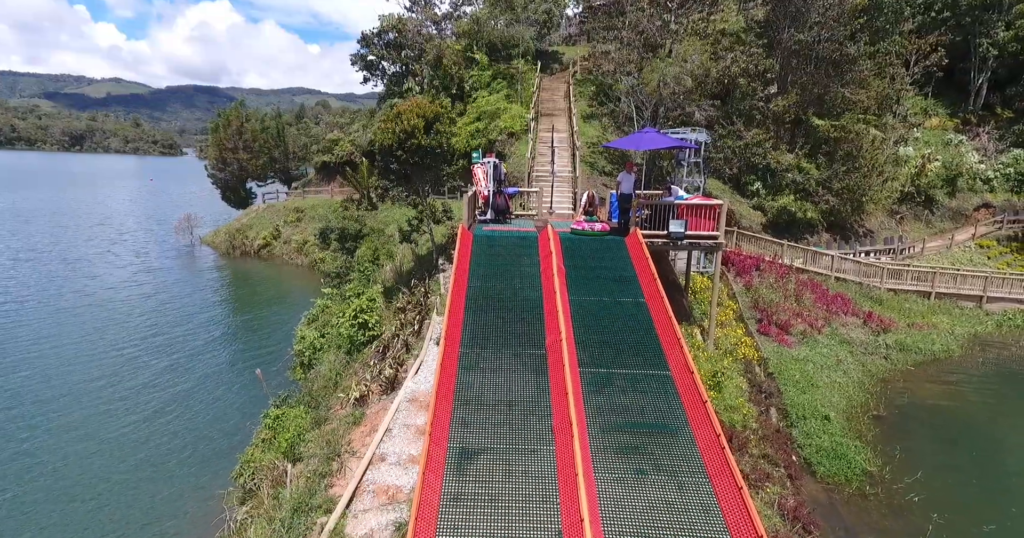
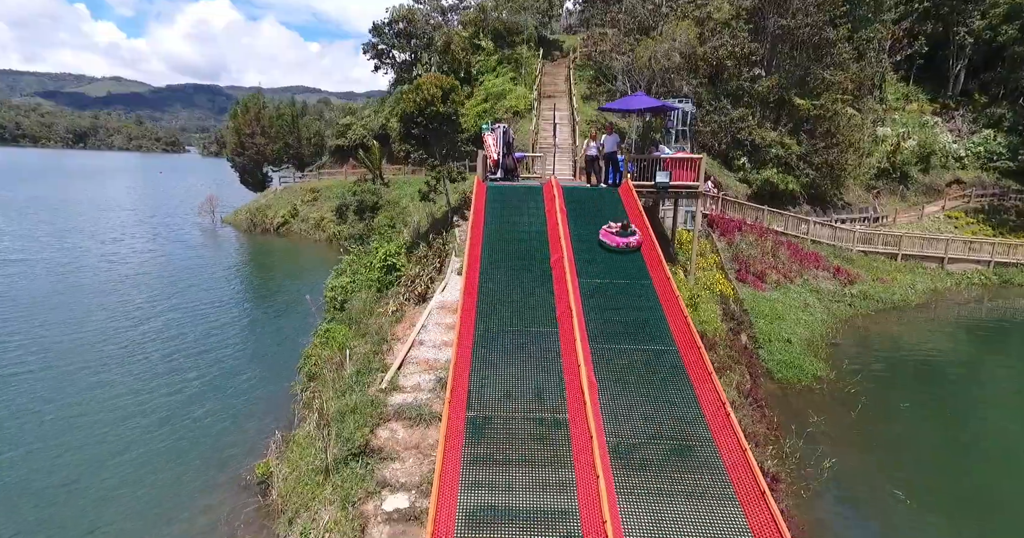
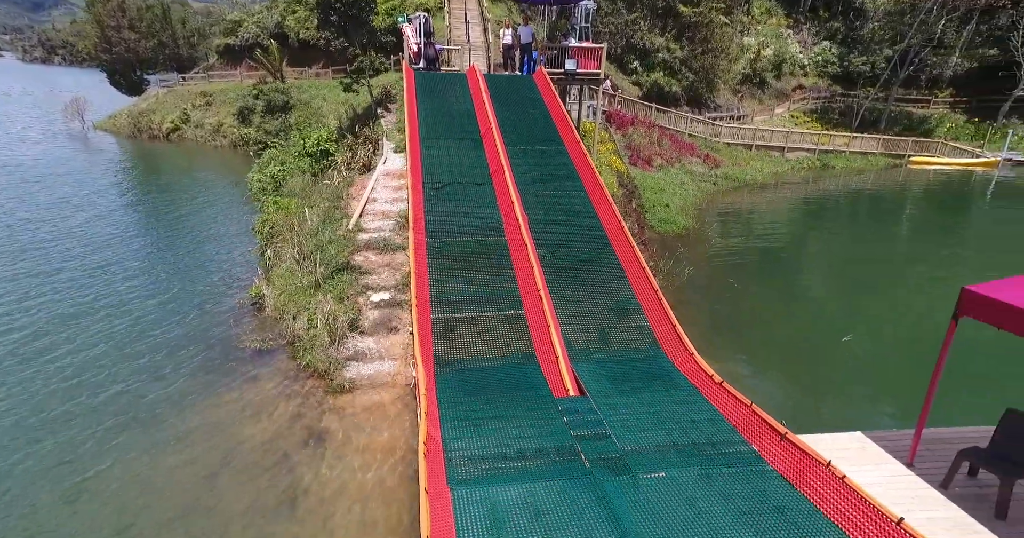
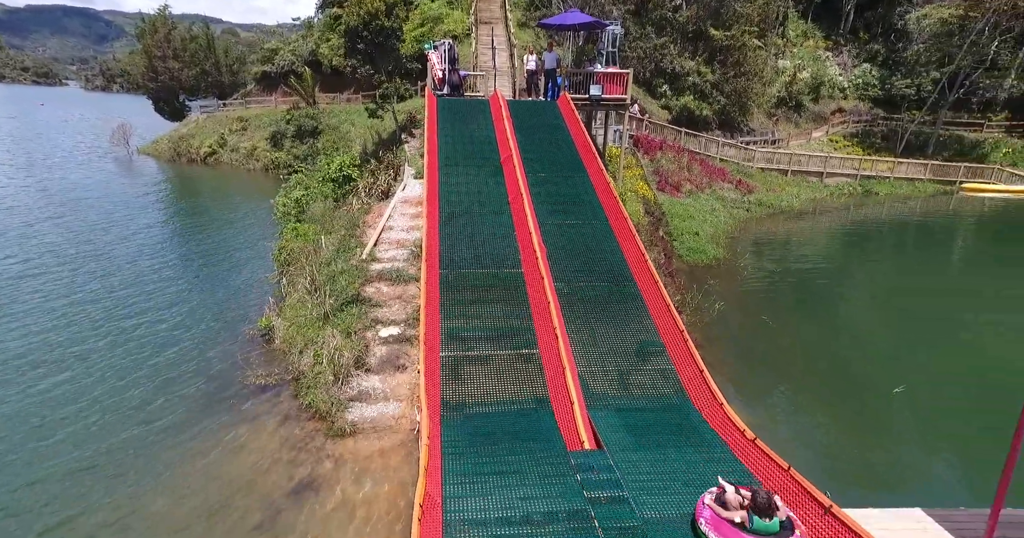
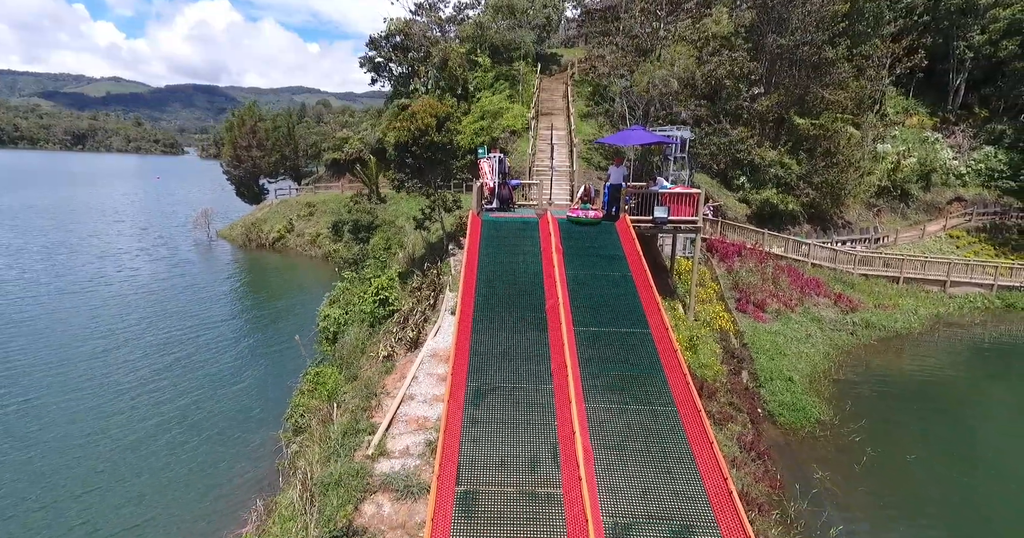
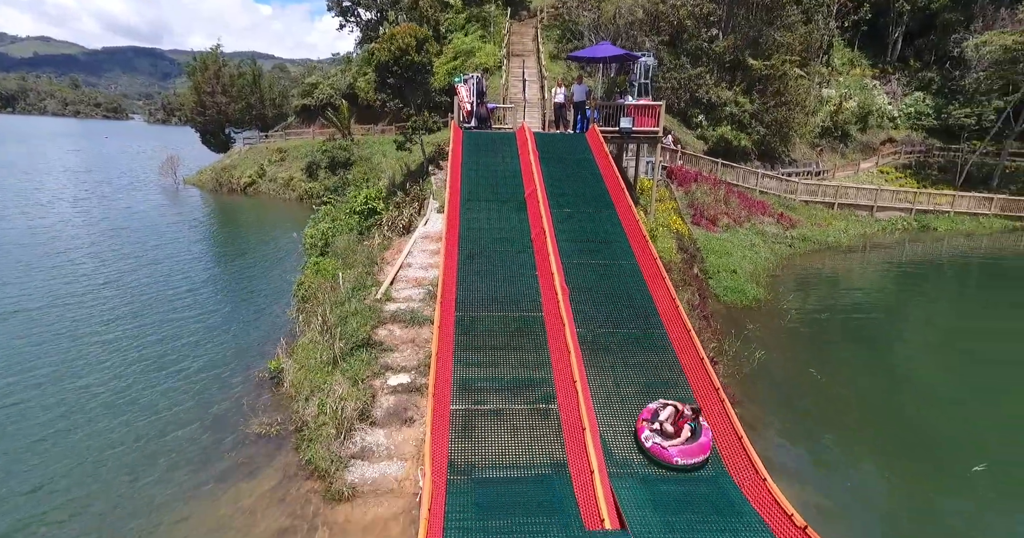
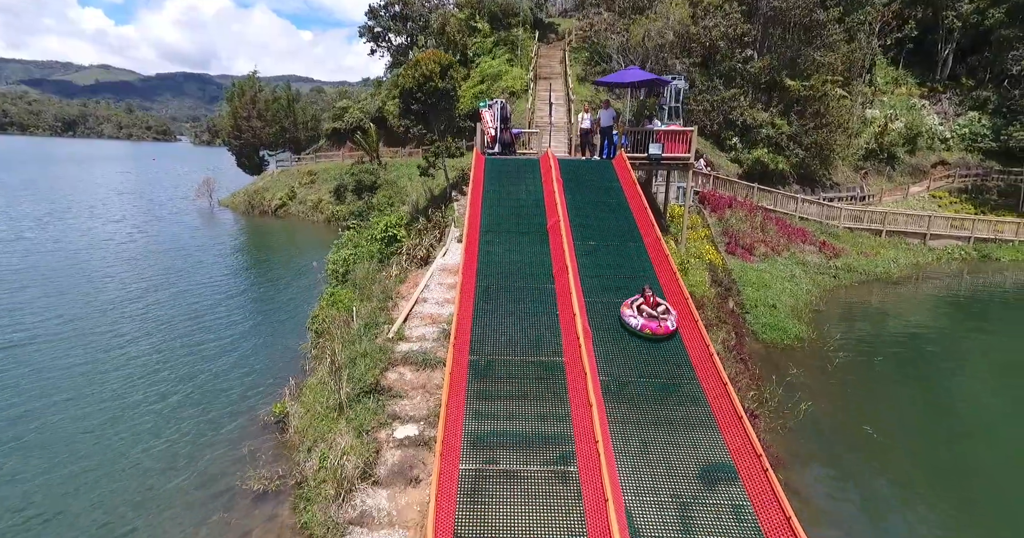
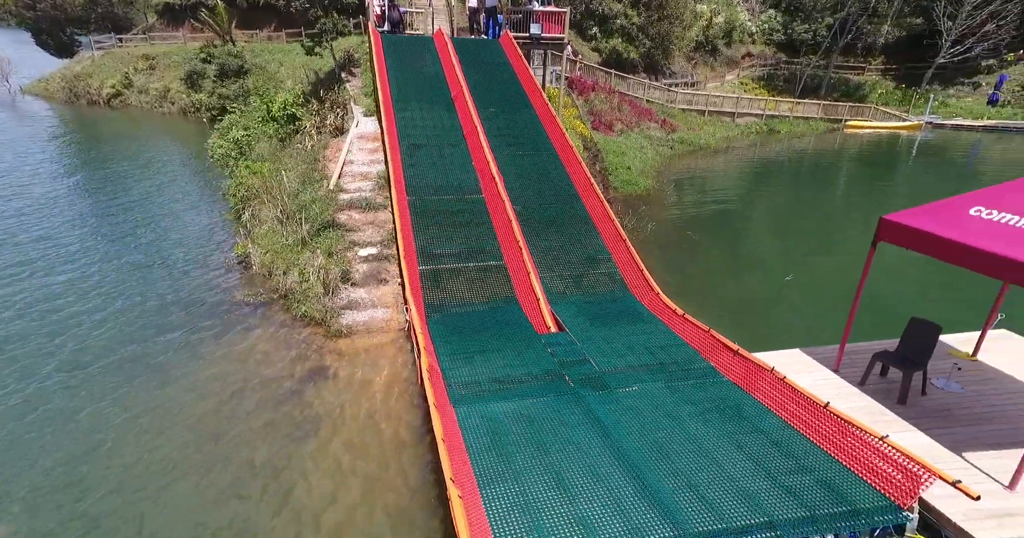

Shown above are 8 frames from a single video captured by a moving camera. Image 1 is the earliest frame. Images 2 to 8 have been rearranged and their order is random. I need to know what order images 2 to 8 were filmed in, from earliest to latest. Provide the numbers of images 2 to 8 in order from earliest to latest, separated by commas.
5, 2, 7, 6, 4, 3, 8
